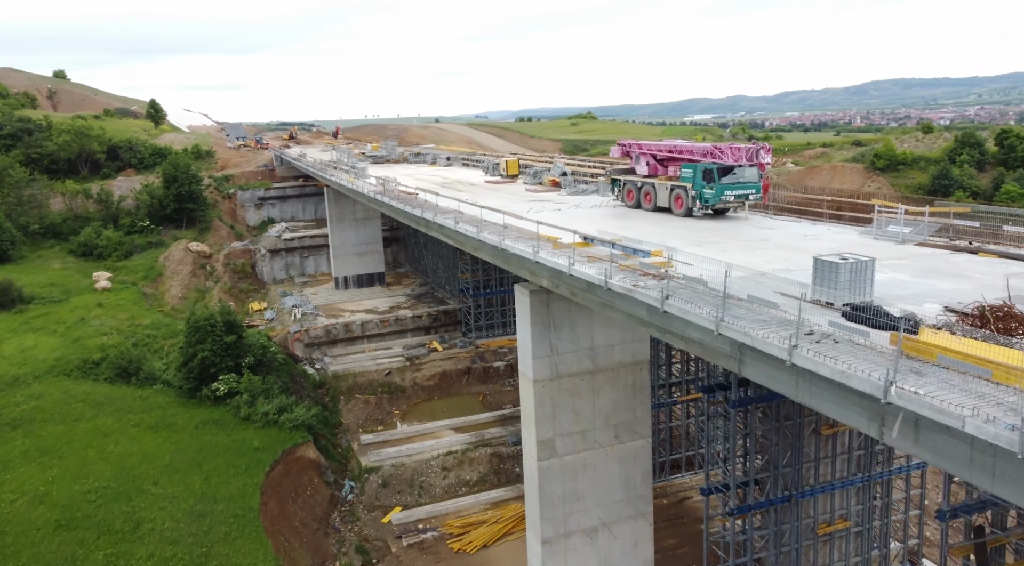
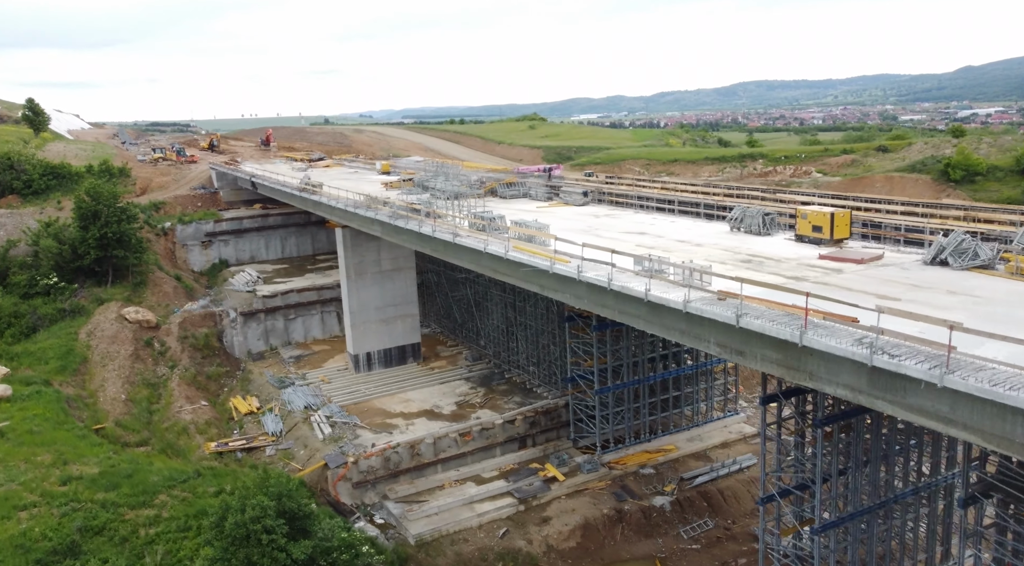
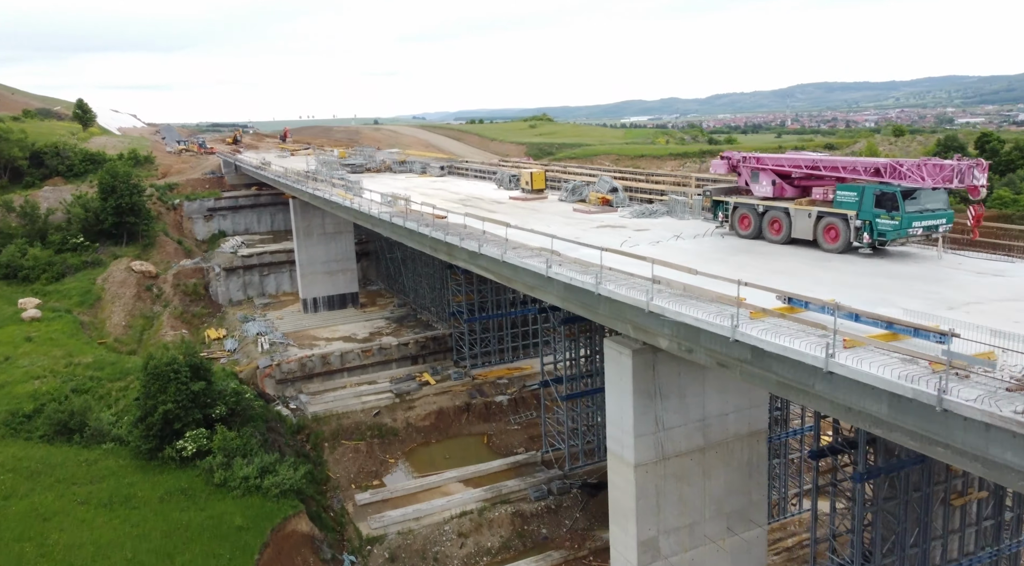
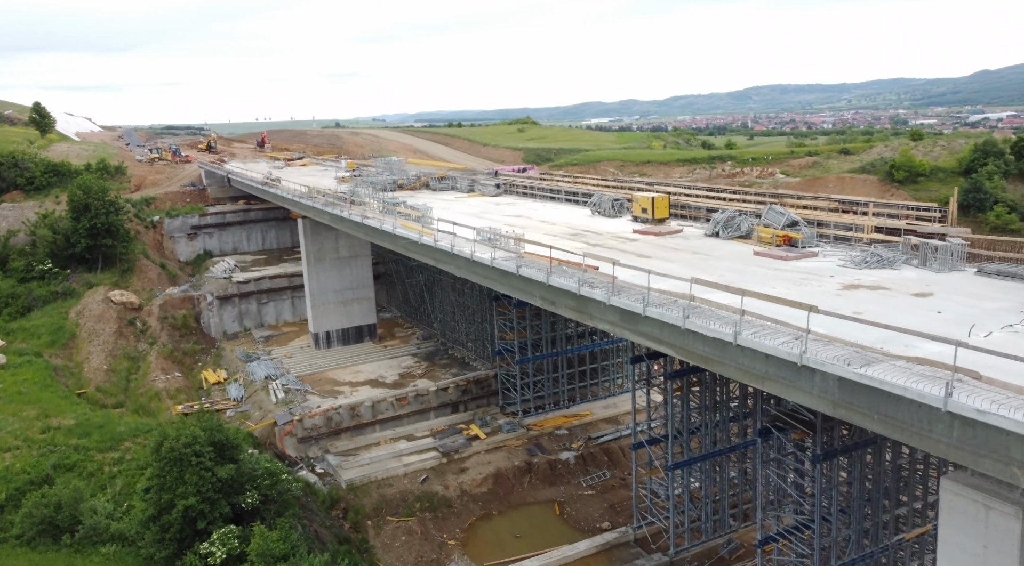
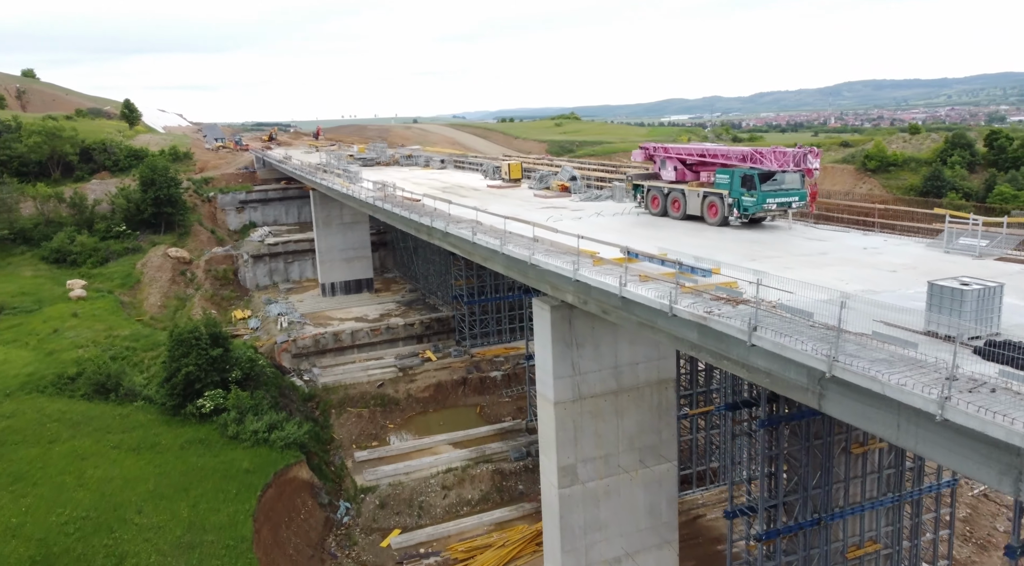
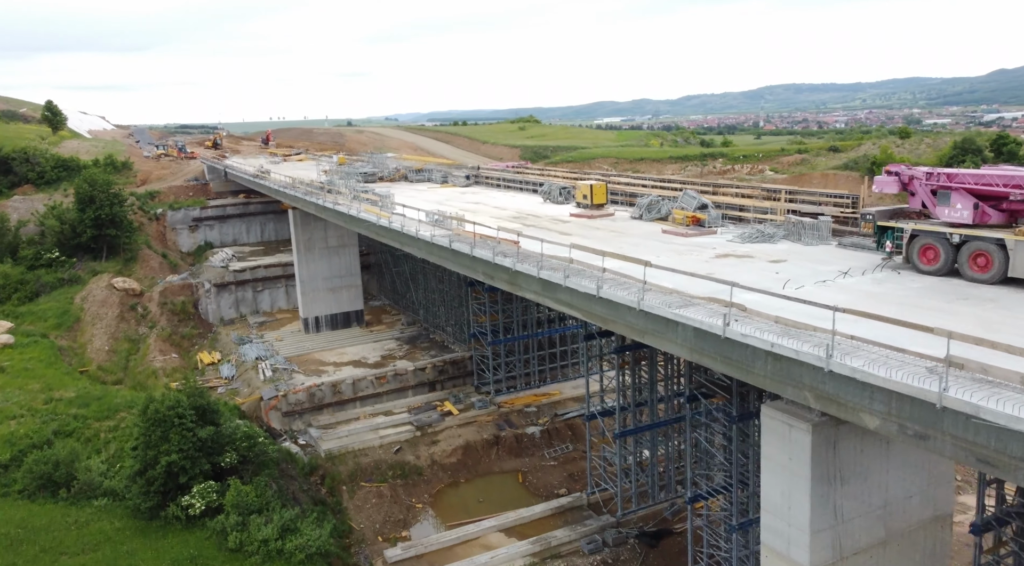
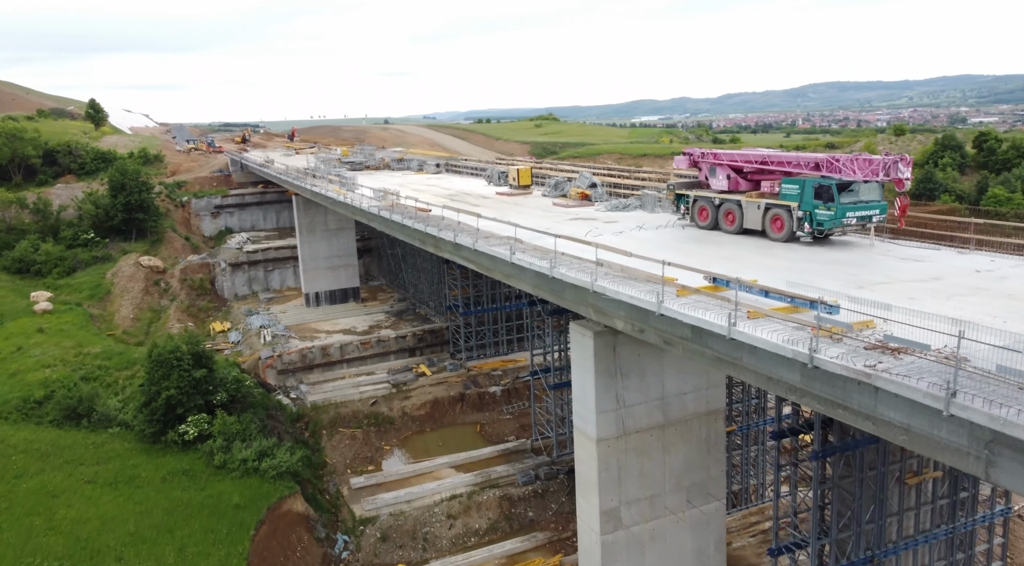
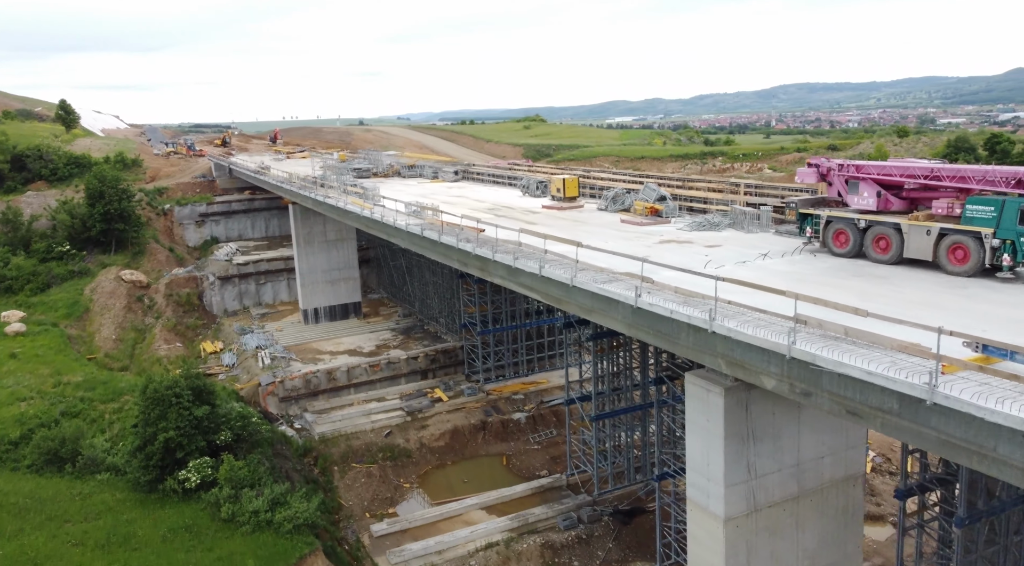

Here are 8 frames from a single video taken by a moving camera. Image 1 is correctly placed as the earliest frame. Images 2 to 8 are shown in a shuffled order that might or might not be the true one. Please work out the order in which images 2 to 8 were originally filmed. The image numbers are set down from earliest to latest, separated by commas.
5, 7, 3, 8, 6, 4, 2
